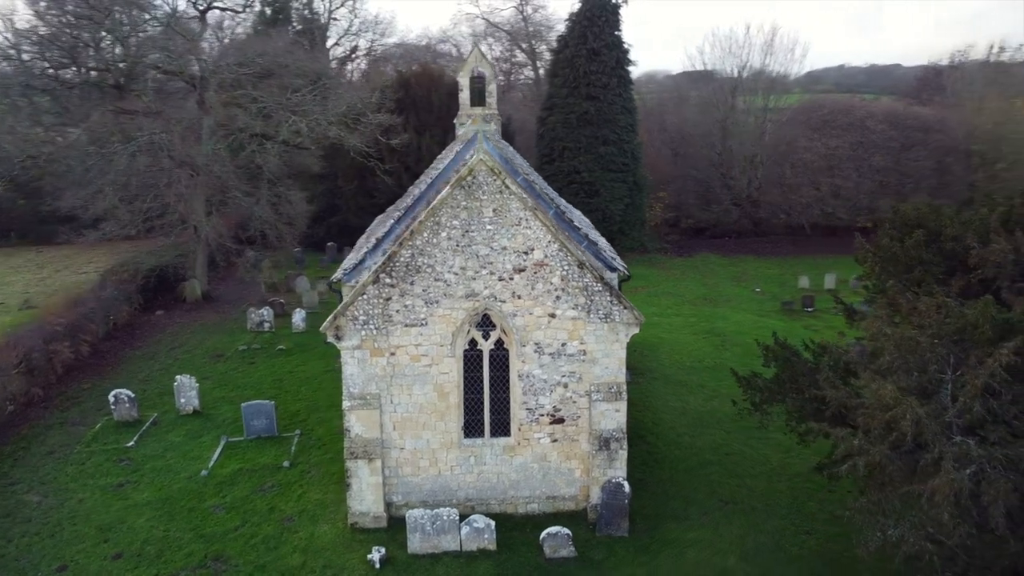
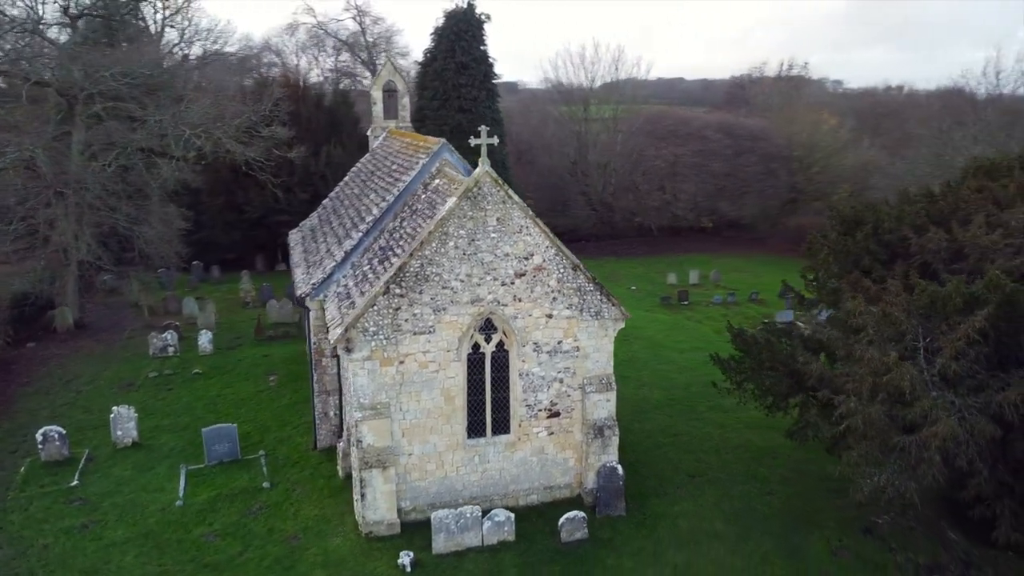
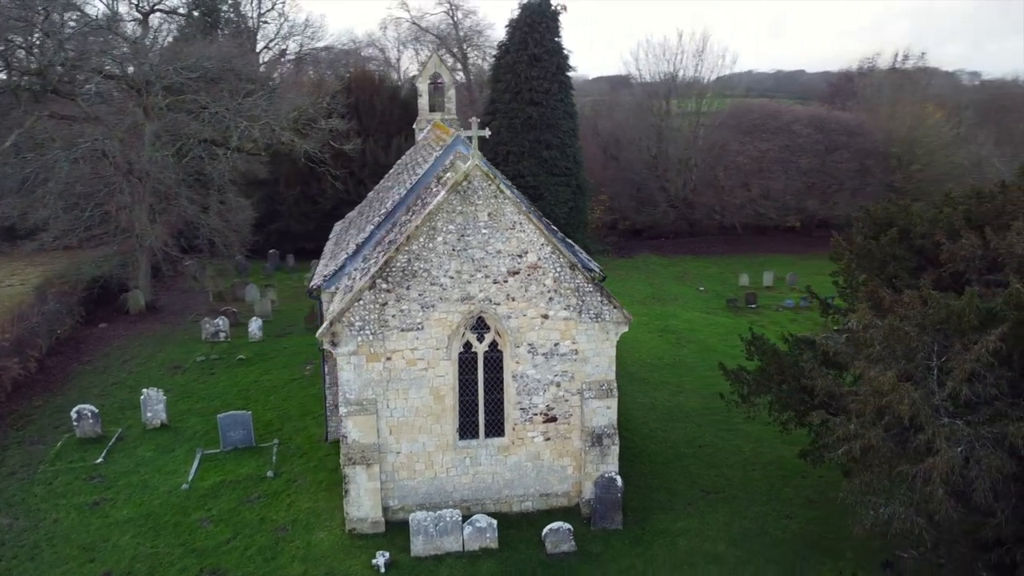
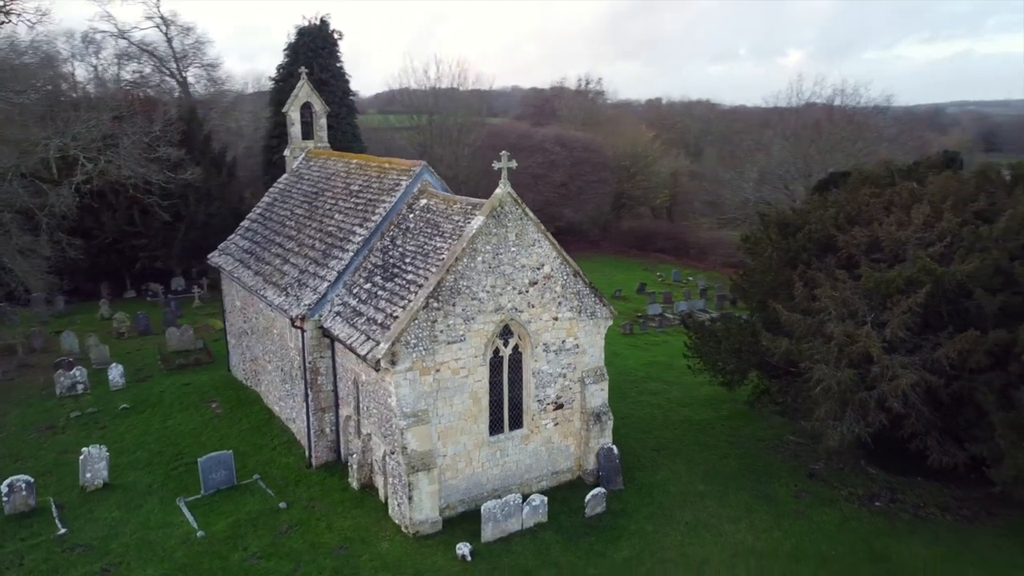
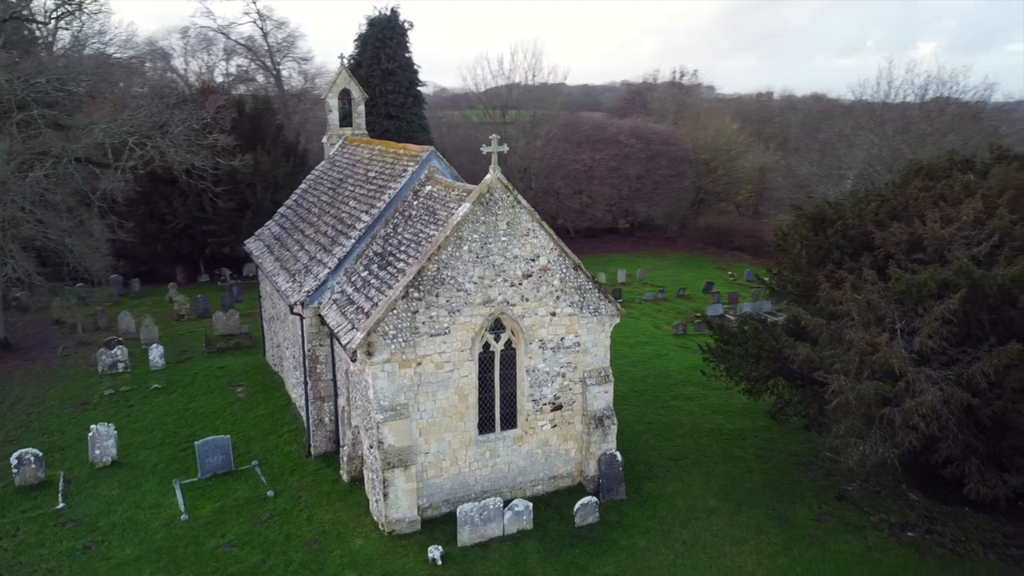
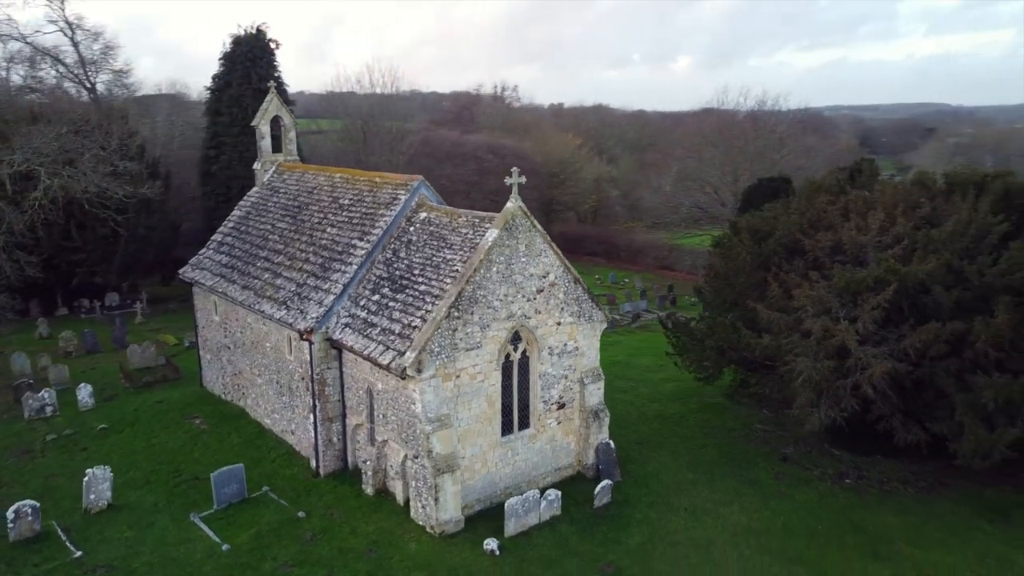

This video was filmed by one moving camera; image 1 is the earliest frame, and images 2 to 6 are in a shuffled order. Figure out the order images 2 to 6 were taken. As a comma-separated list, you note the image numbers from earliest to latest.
3, 2, 5, 4, 6
